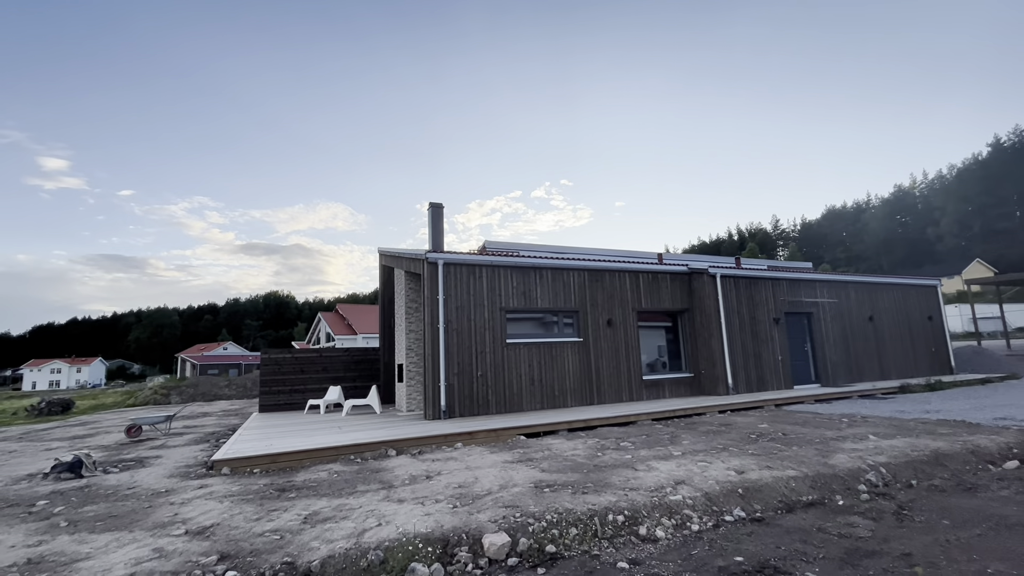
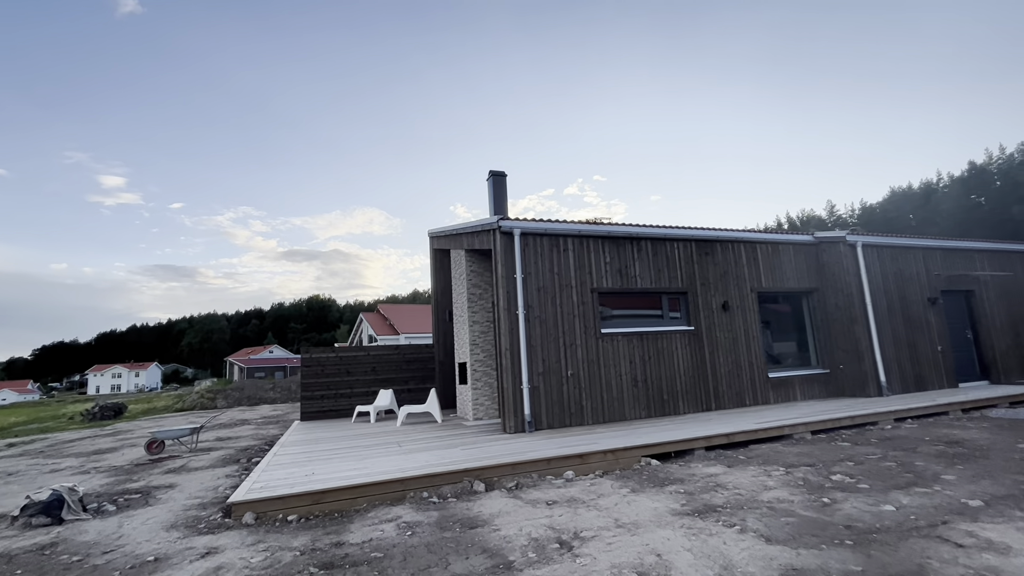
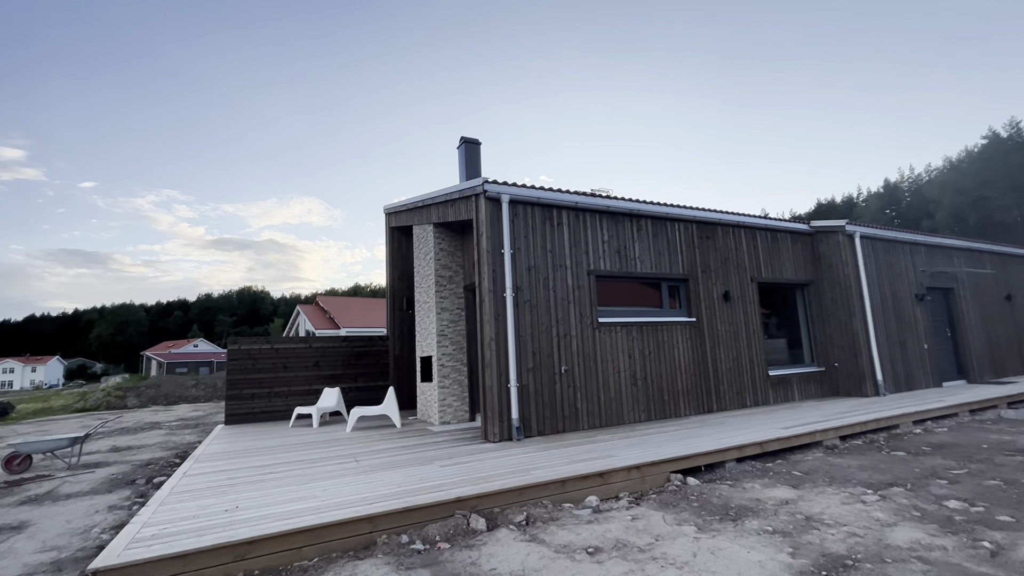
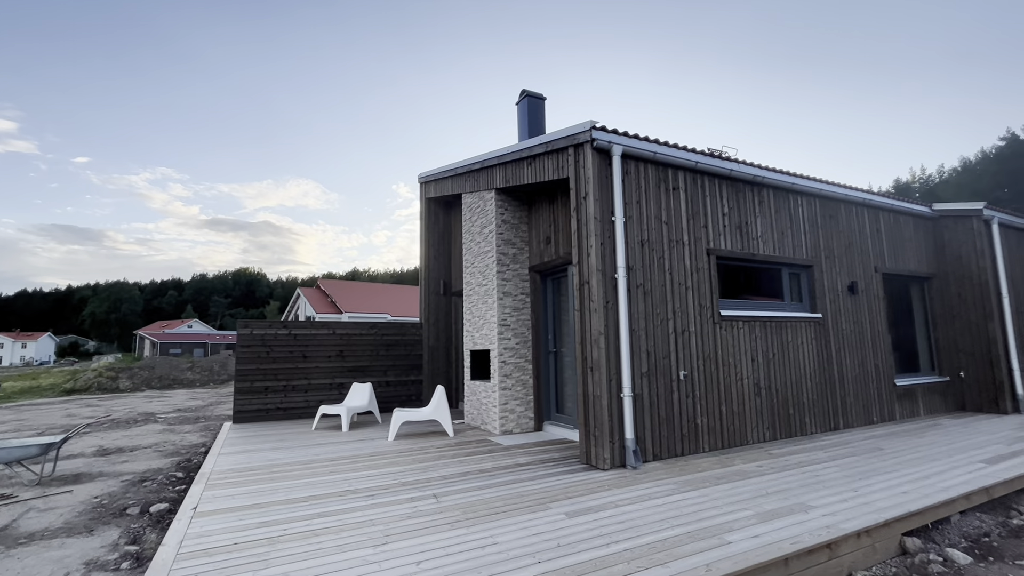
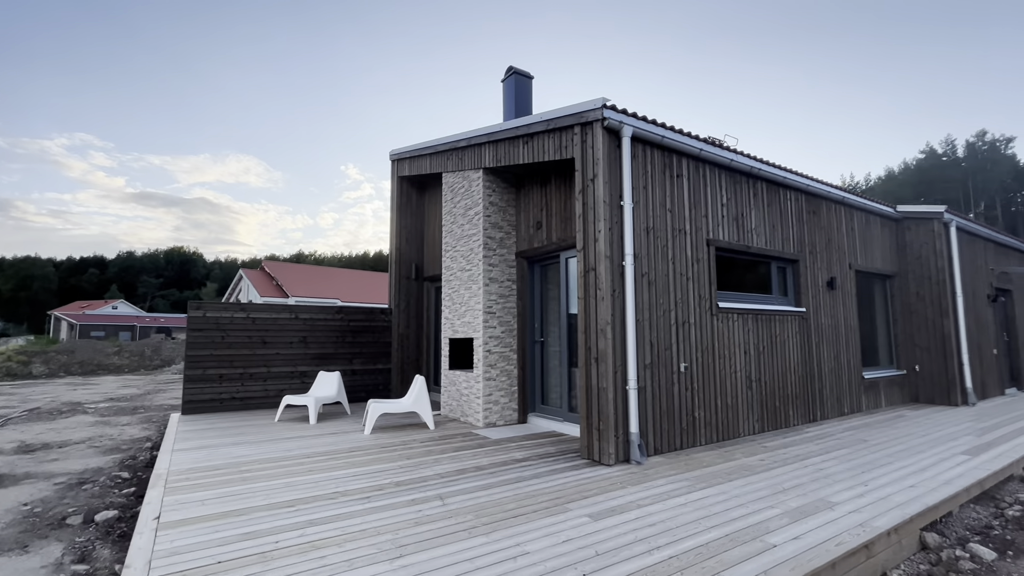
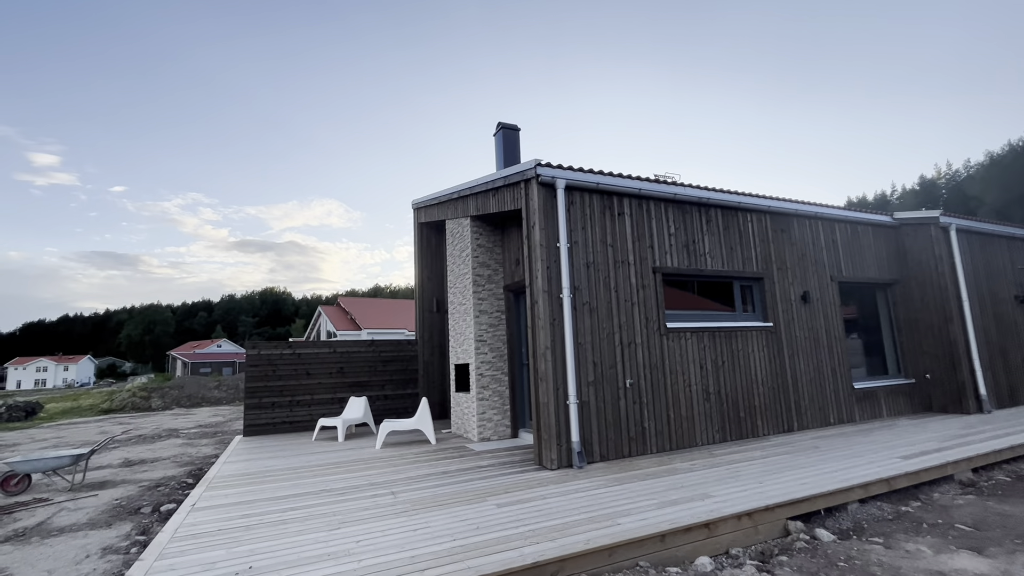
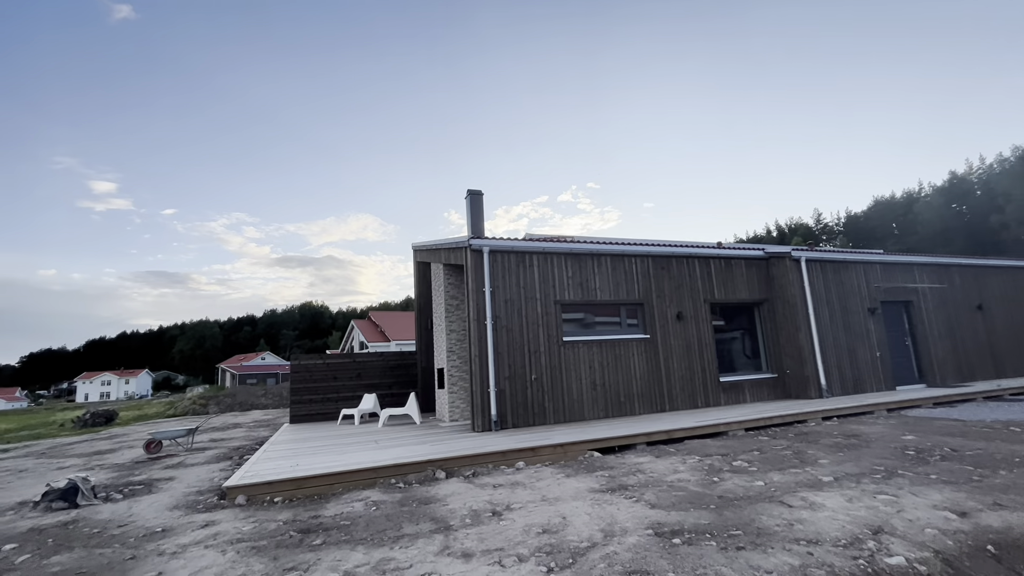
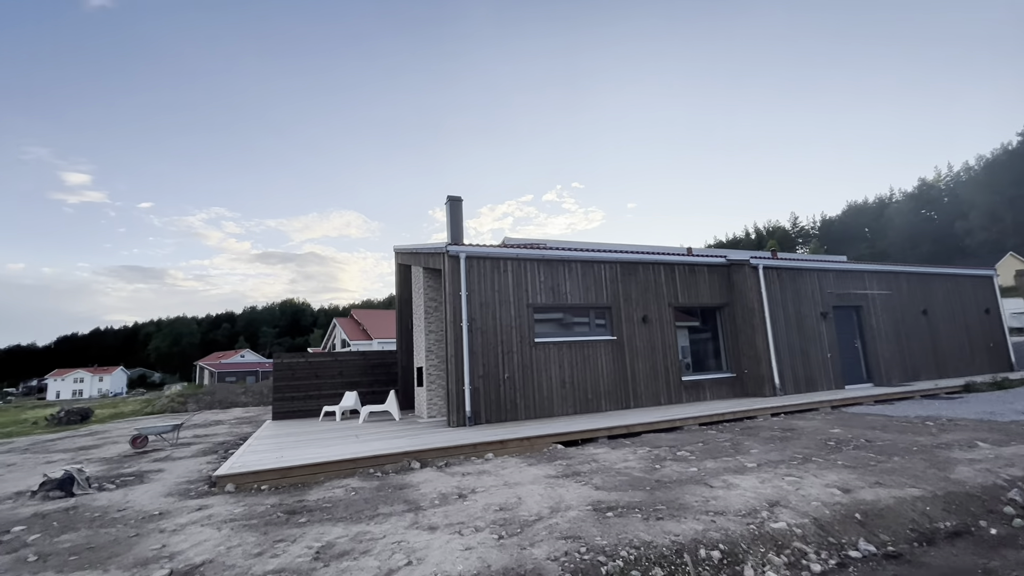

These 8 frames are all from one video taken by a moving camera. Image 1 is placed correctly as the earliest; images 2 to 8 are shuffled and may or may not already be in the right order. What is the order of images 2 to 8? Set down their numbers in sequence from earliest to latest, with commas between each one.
8, 7, 2, 3, 6, 4, 5
